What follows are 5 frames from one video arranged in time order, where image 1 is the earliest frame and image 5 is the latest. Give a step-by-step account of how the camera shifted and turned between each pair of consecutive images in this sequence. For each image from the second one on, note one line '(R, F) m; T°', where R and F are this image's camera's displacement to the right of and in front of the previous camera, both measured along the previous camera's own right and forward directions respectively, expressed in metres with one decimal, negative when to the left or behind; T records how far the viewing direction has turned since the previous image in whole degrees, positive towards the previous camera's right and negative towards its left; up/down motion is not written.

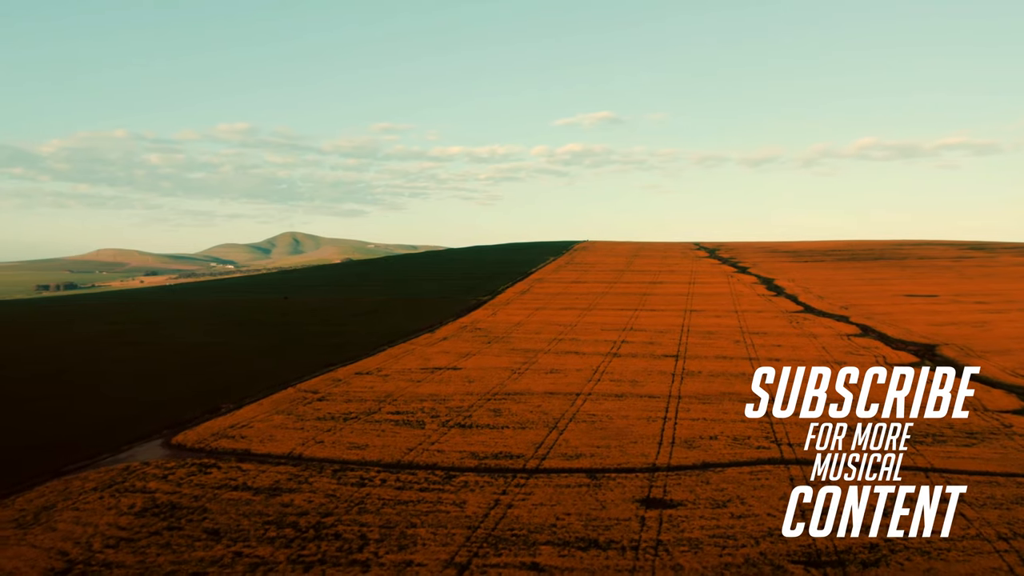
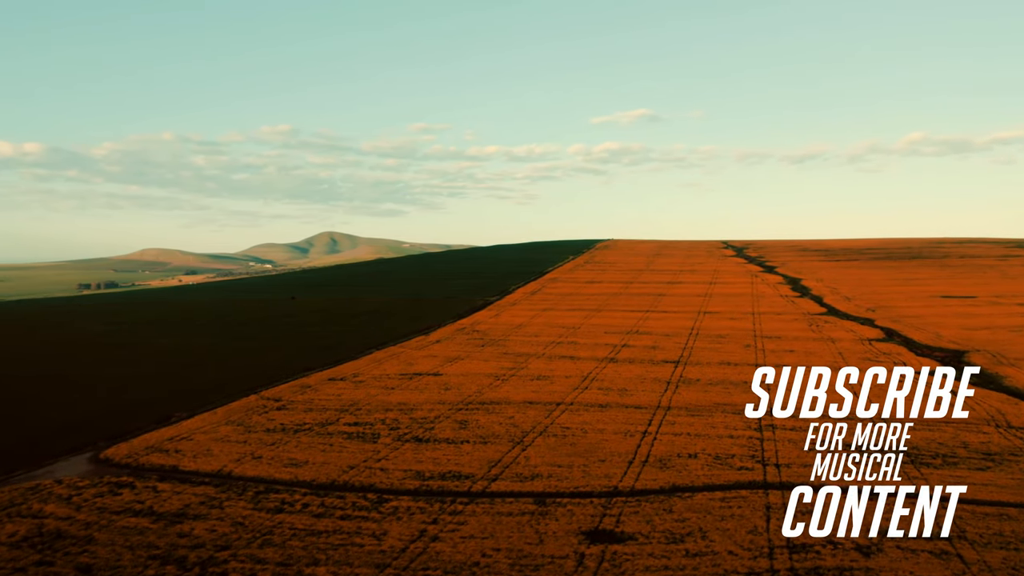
(+1.8, +1.6) m; -3°
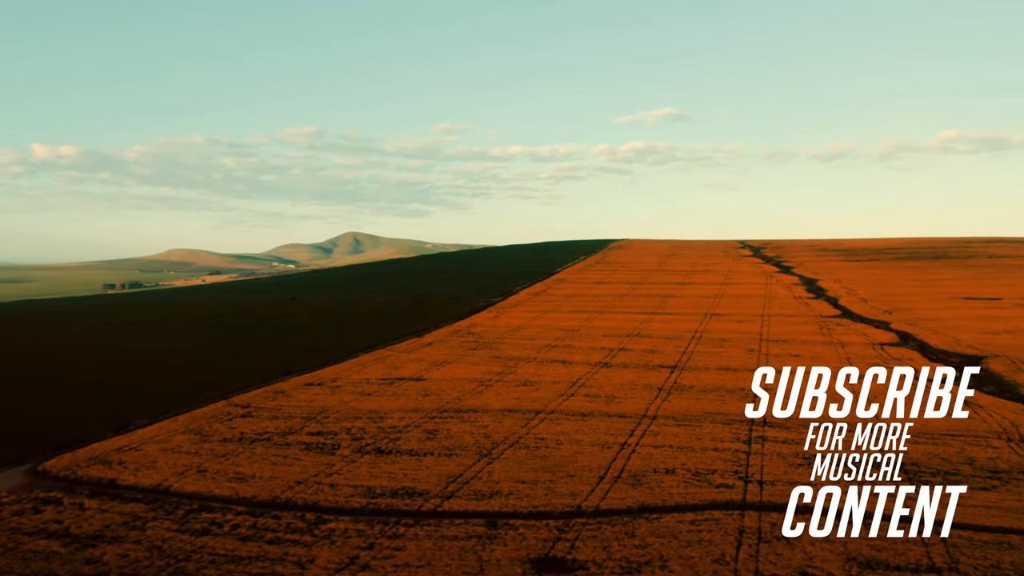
(+1.3, +1.1) m; -2°
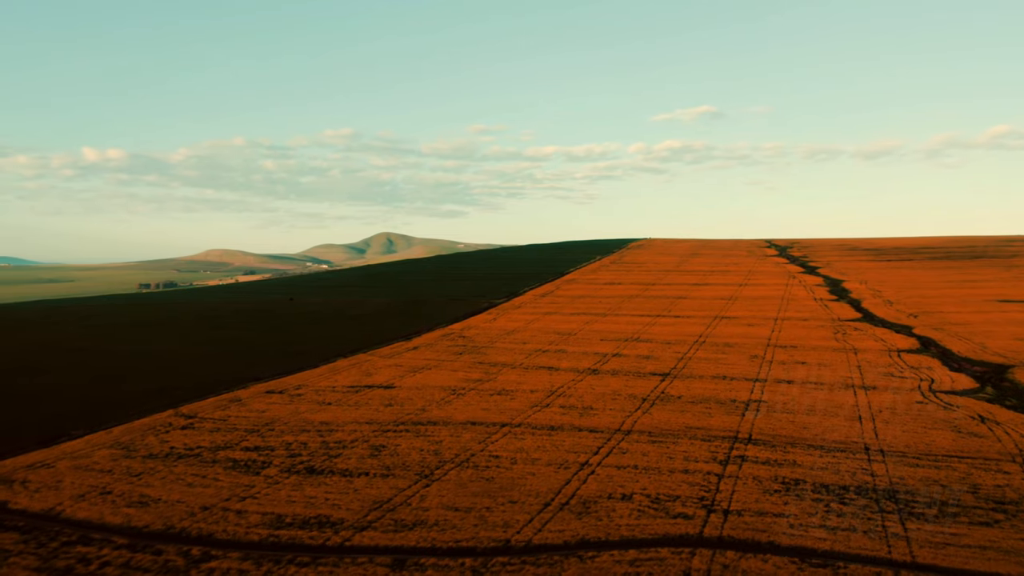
(+1.9, +1.6) m; -2°
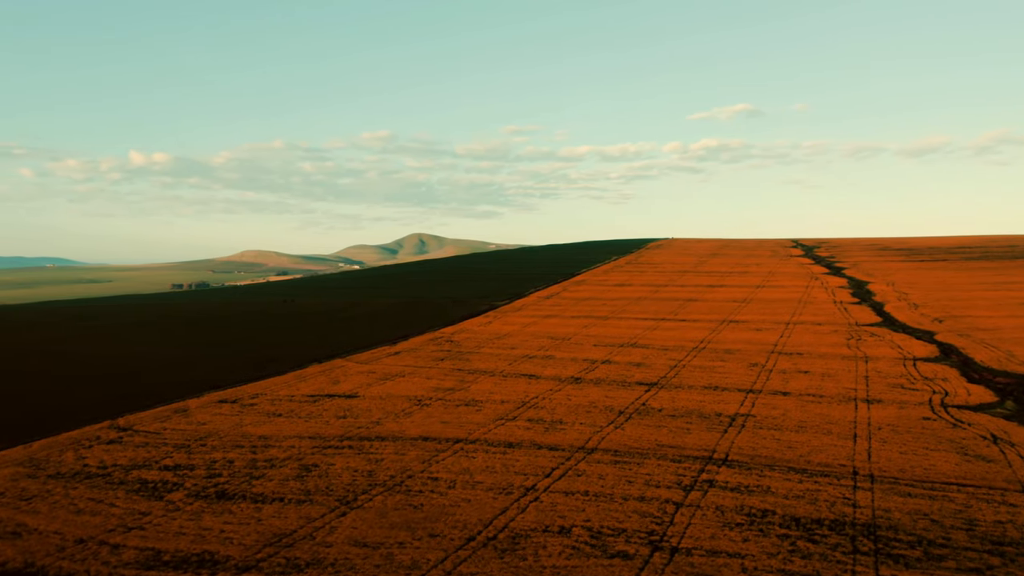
(+1.9, +1.7) m; -2°
